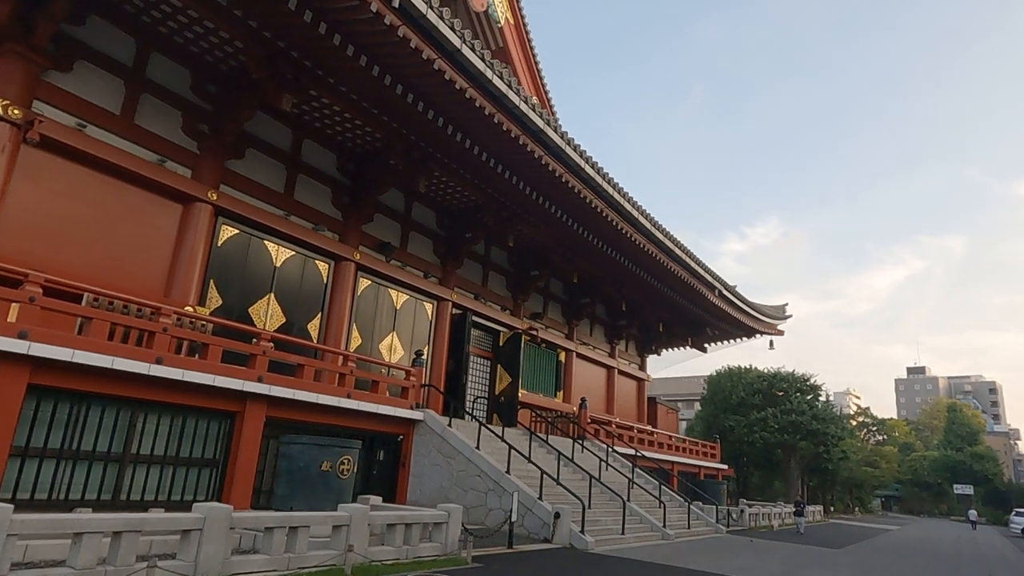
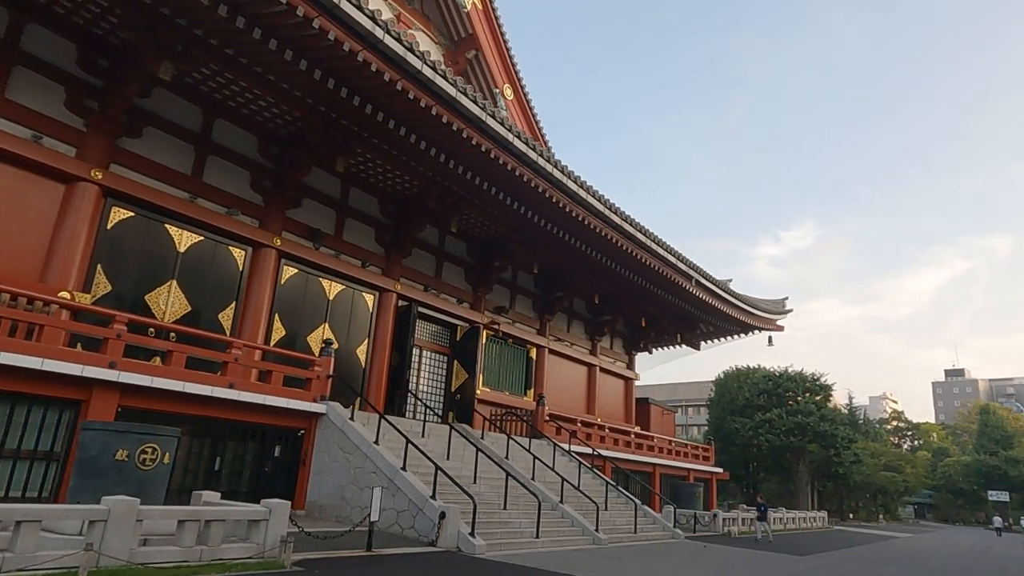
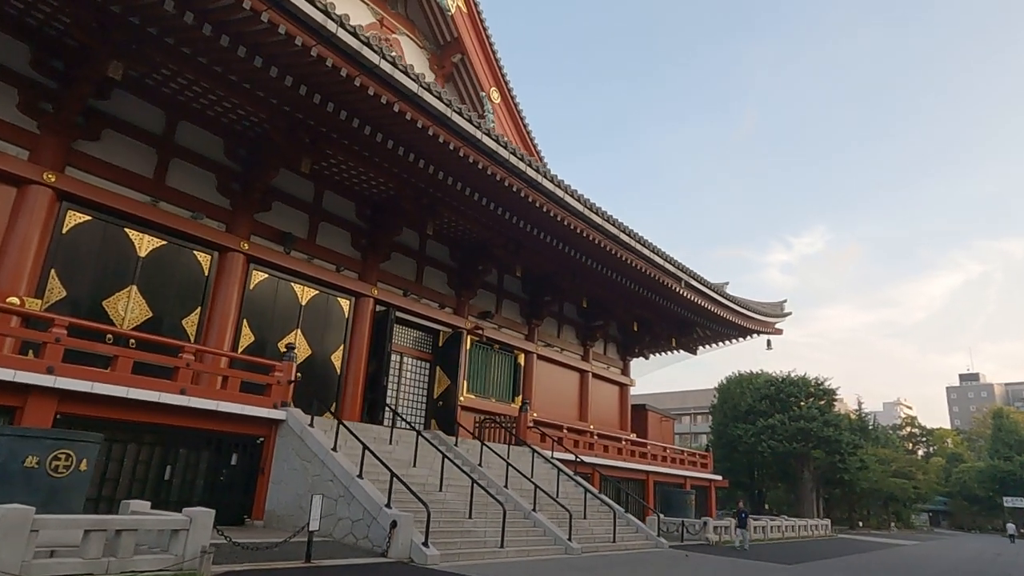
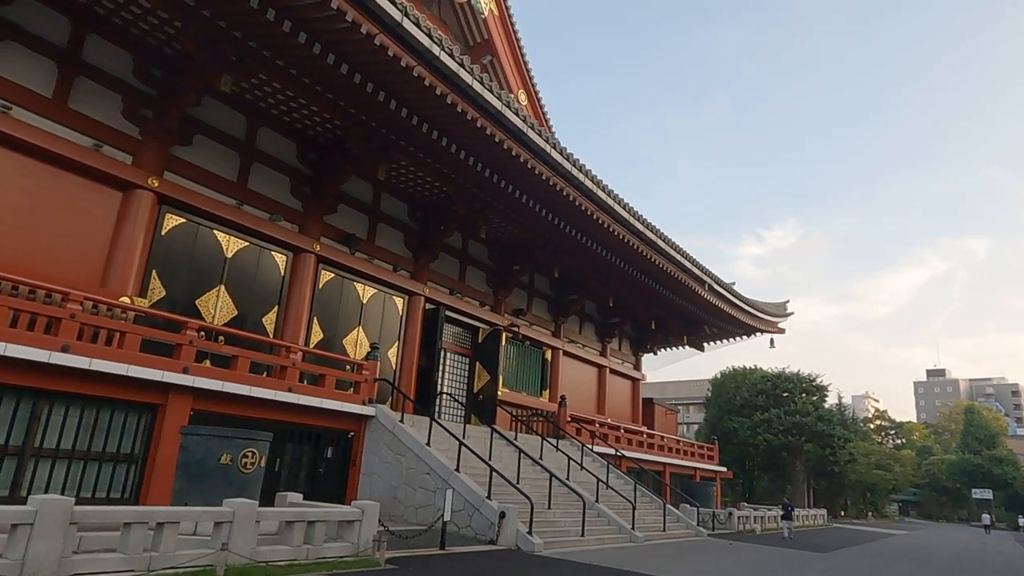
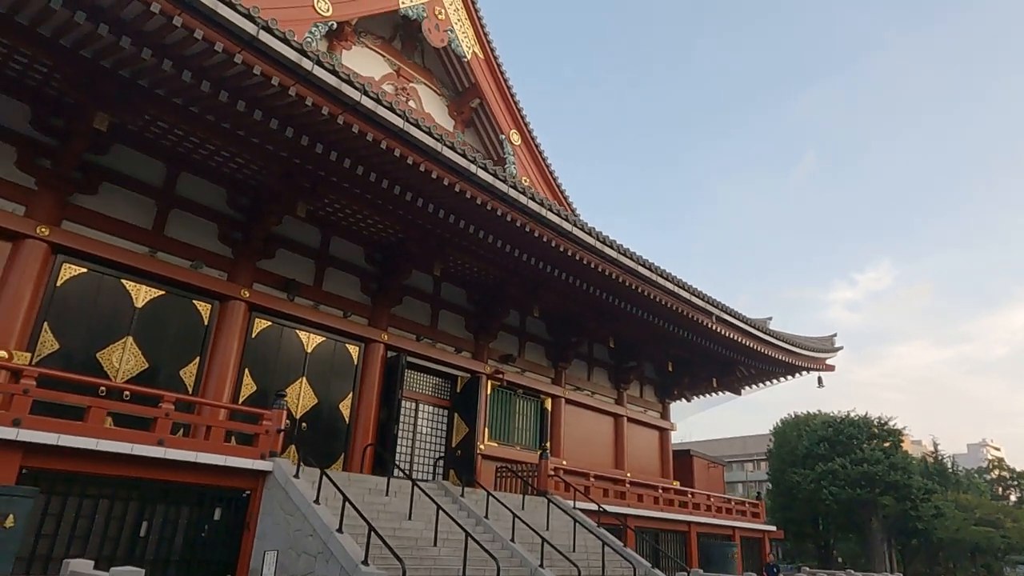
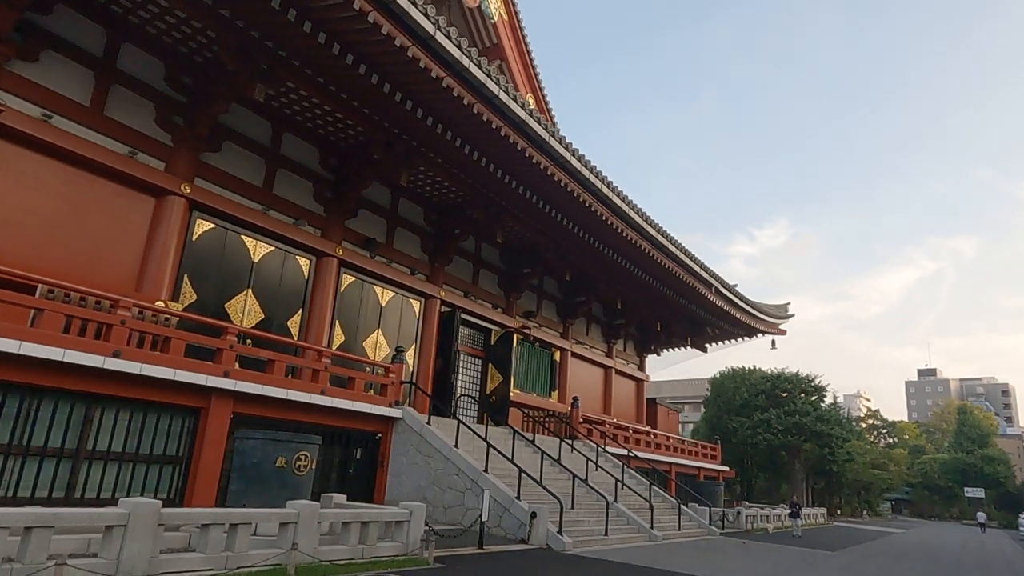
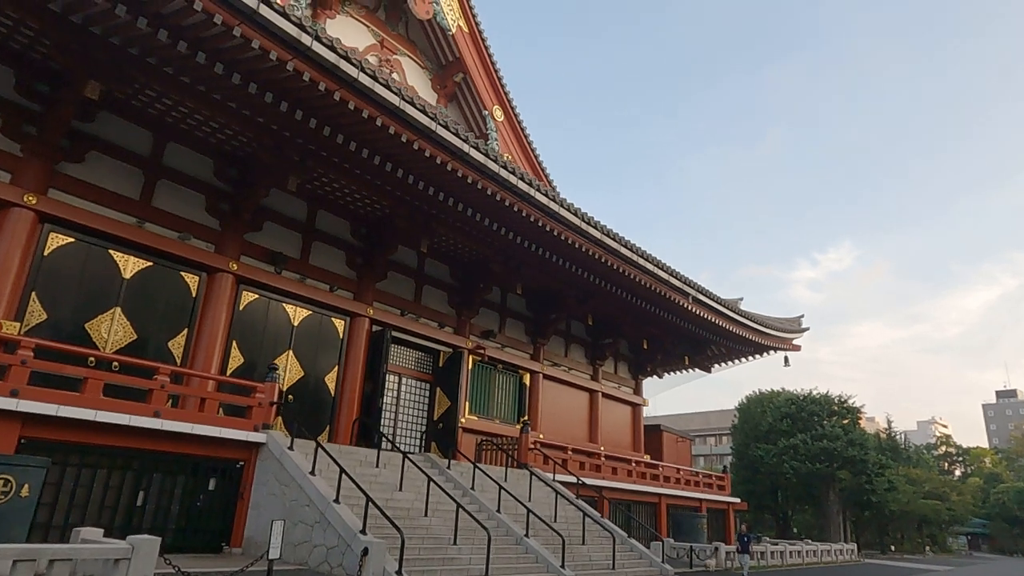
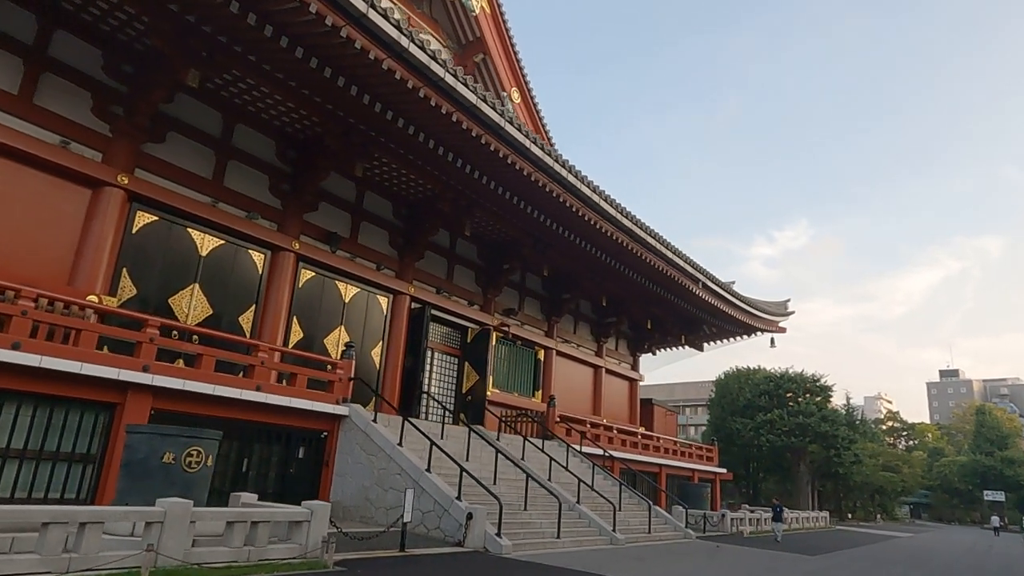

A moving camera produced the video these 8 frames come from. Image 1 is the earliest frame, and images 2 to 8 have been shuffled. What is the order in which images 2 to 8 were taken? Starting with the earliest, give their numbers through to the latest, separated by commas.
6, 4, 8, 2, 3, 7, 5
